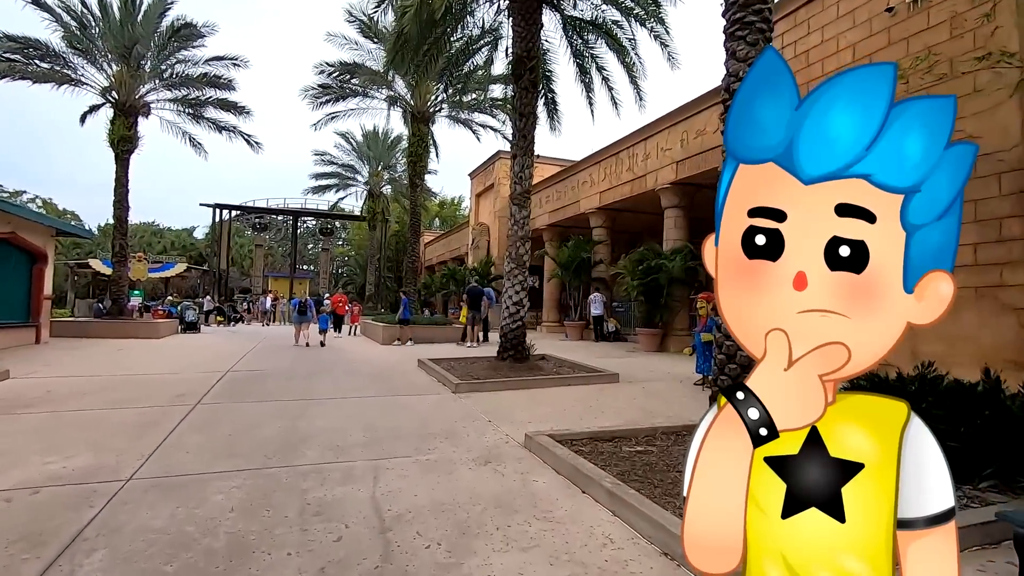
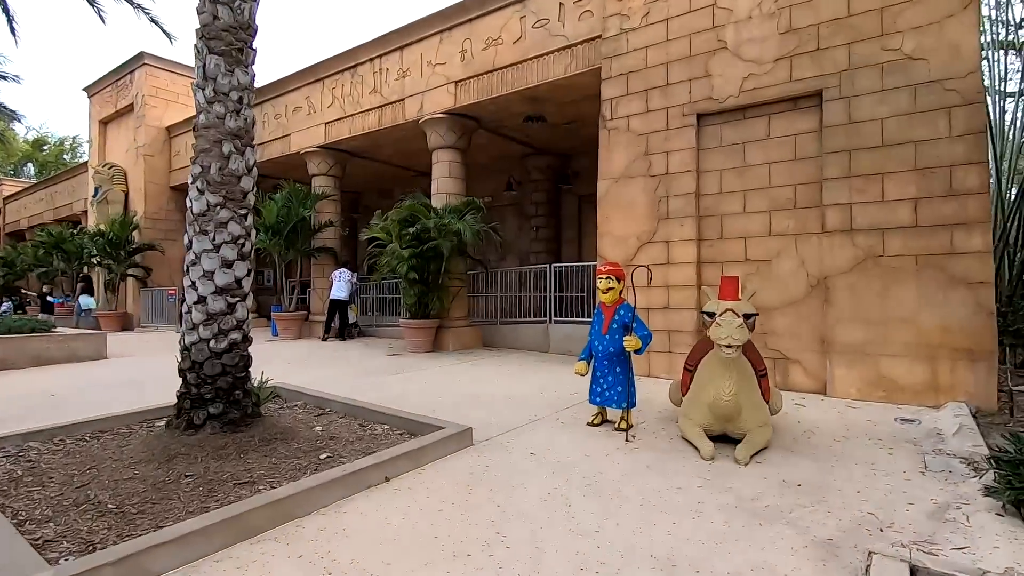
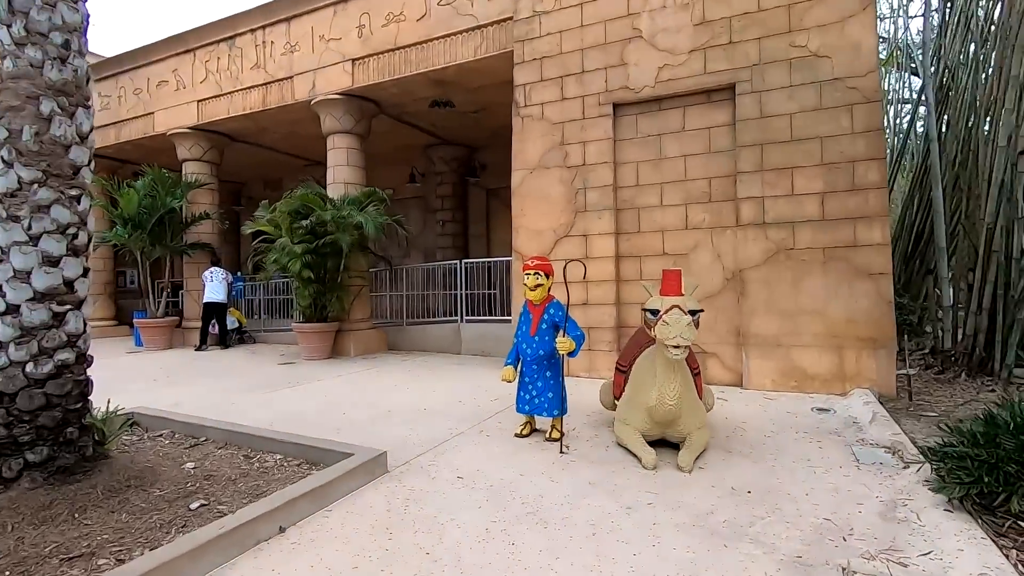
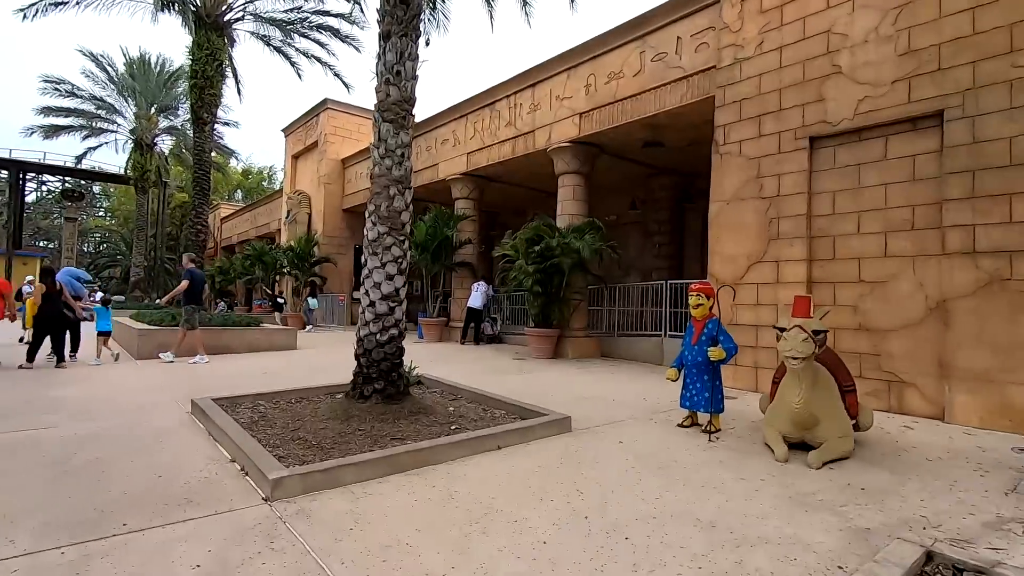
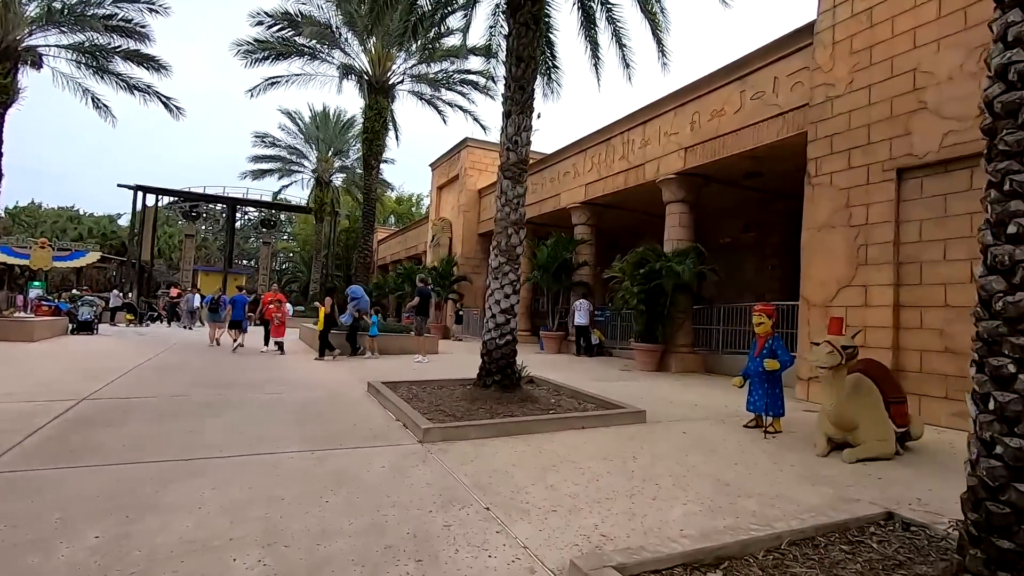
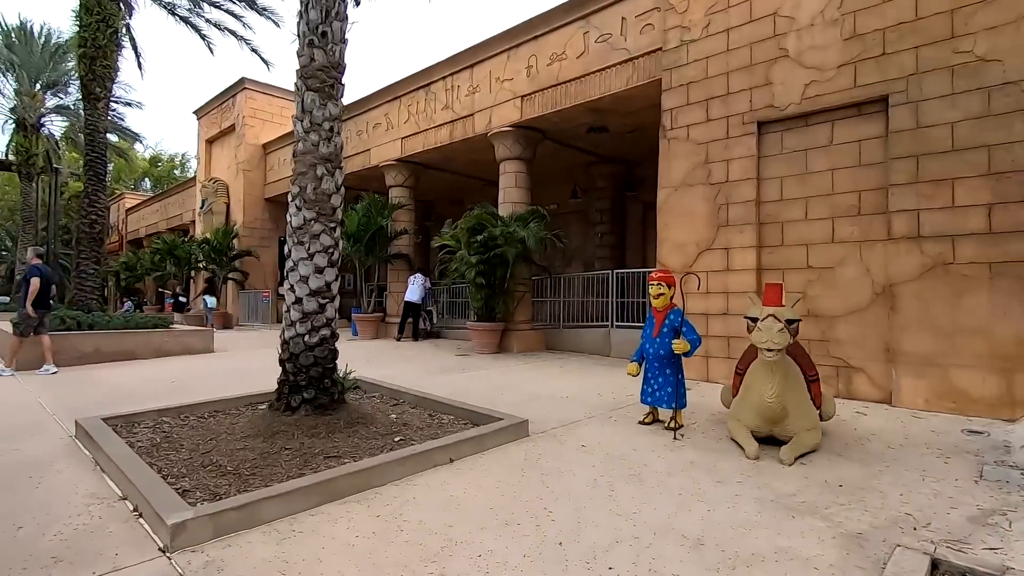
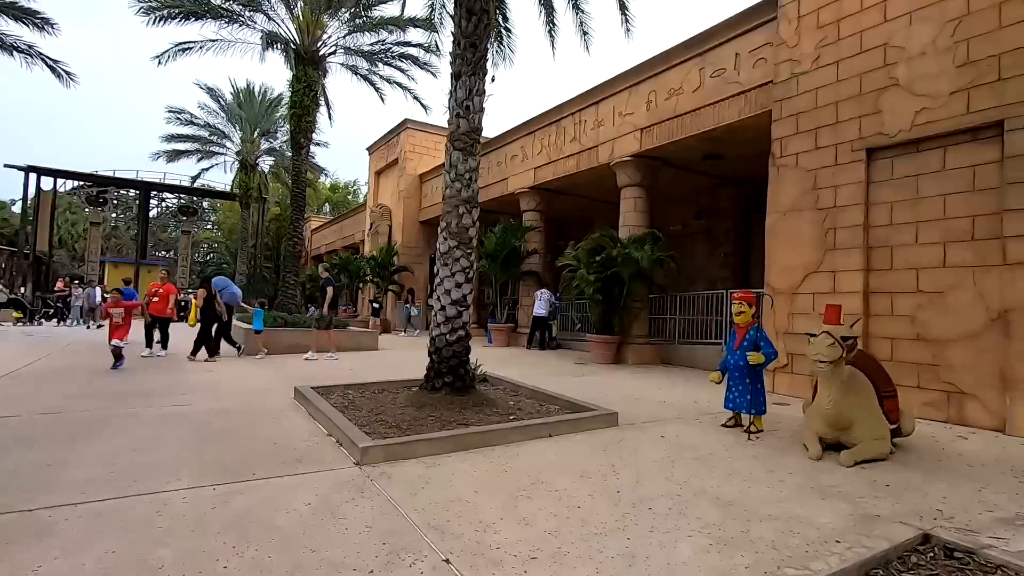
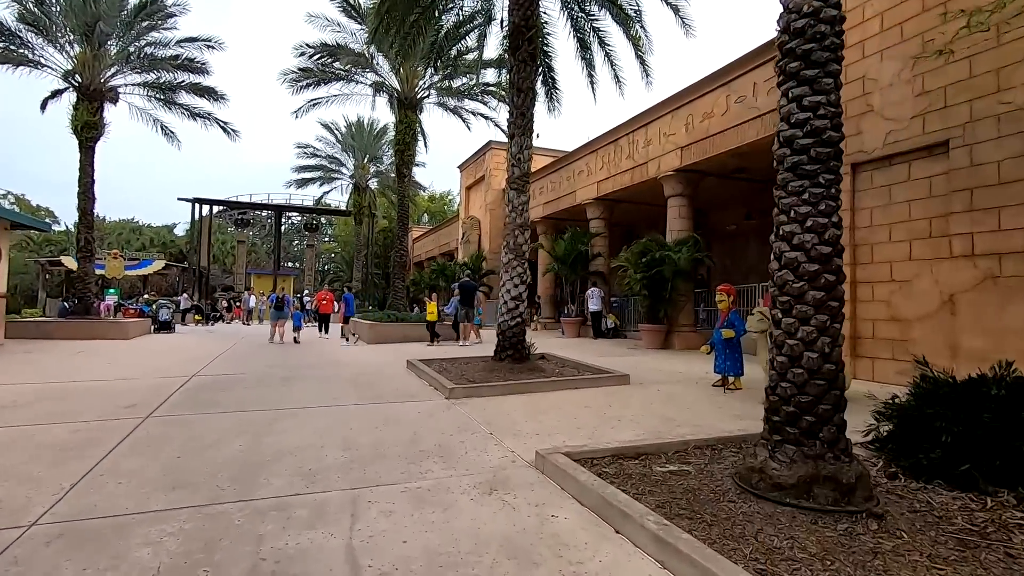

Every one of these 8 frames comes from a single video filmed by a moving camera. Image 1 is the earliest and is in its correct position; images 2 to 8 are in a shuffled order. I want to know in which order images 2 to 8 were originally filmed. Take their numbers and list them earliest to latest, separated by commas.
8, 5, 7, 4, 6, 2, 3
